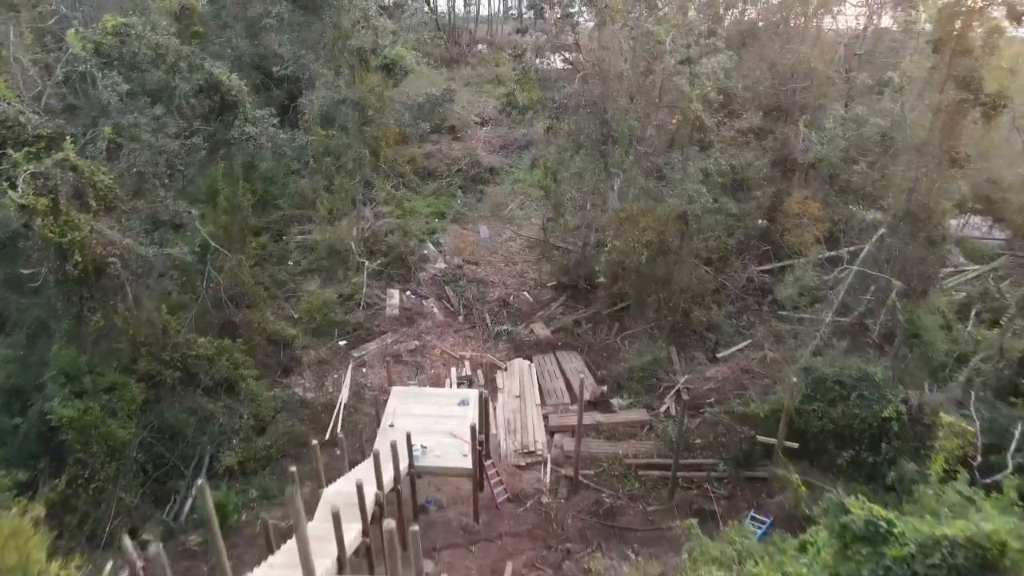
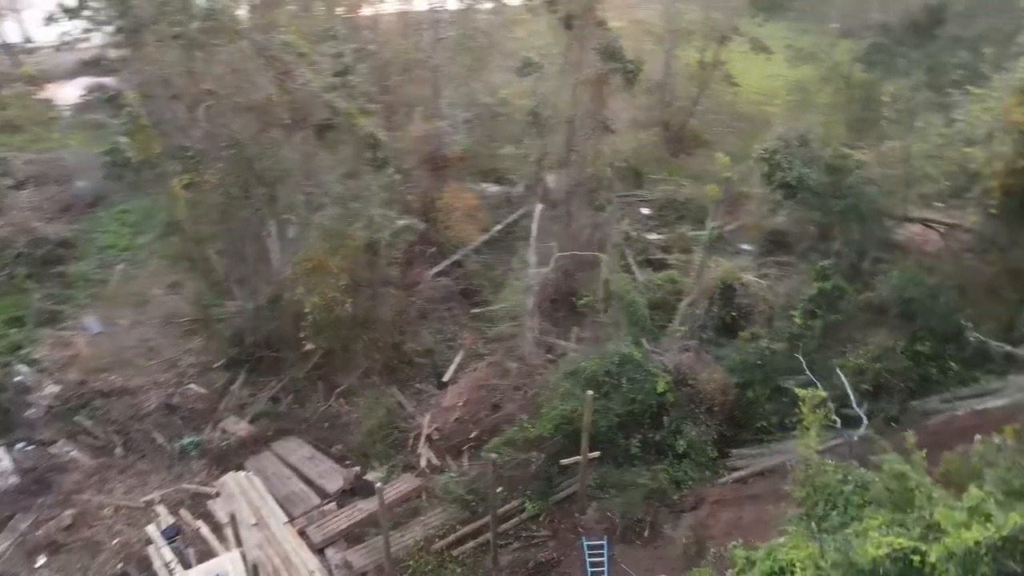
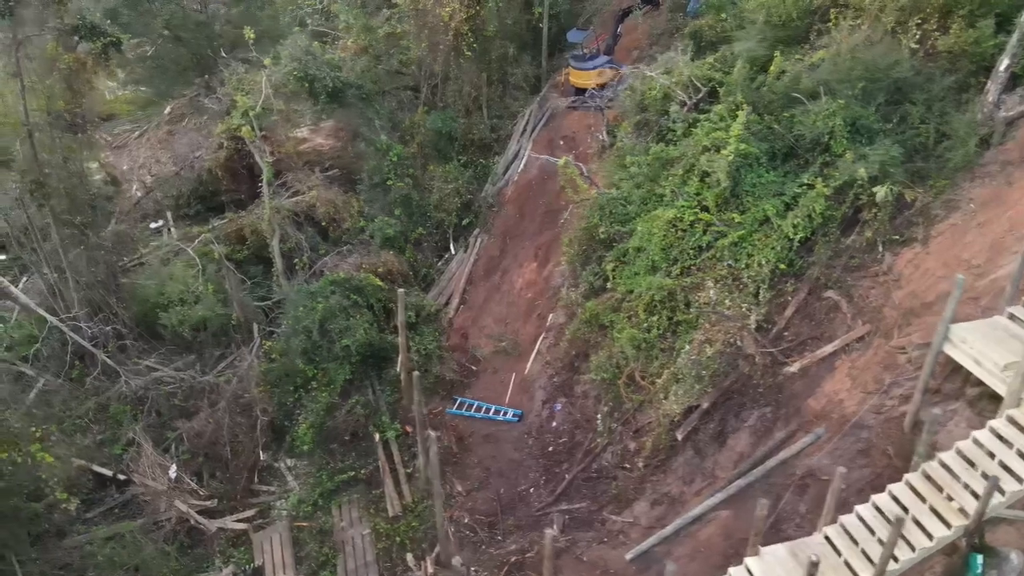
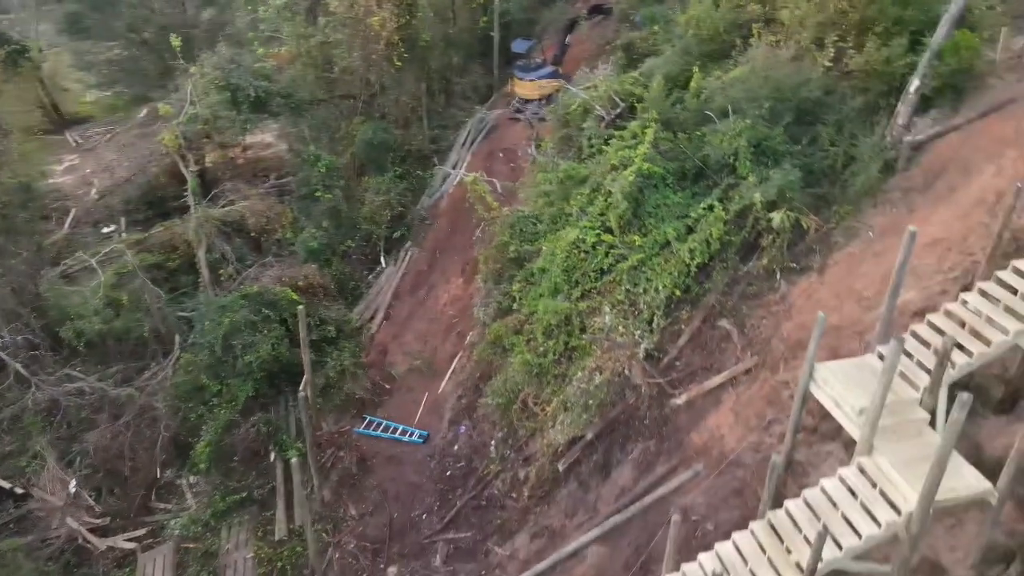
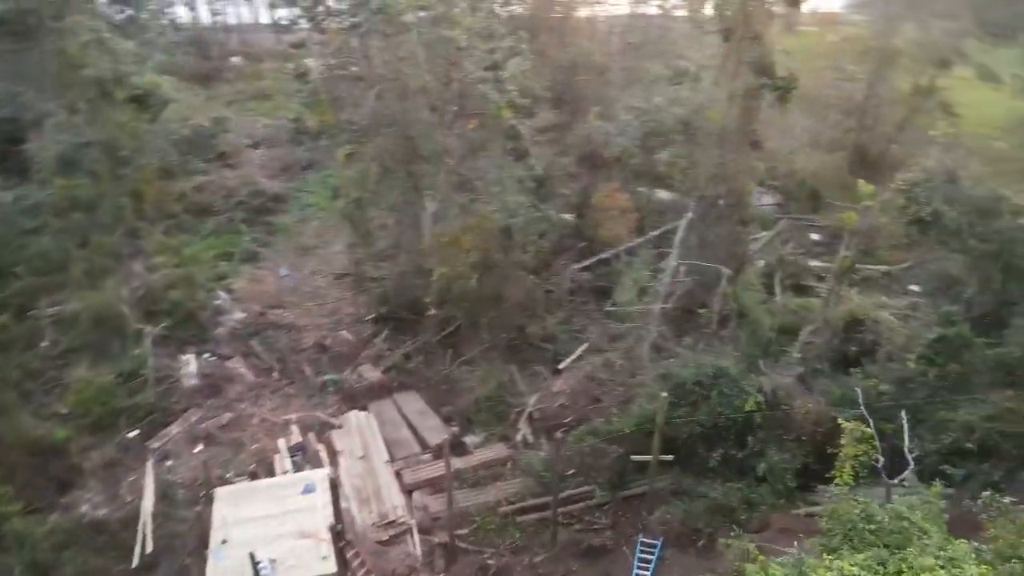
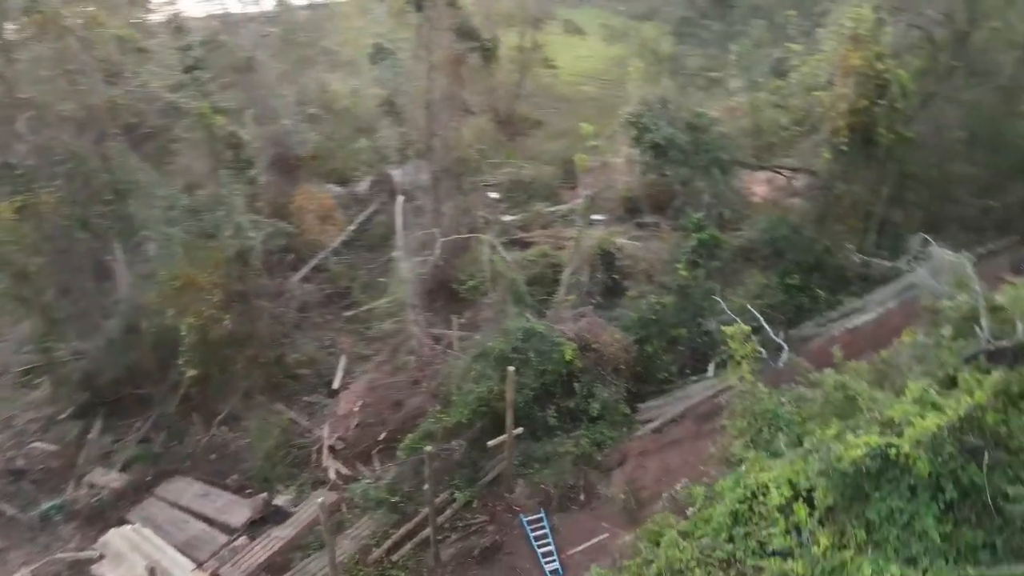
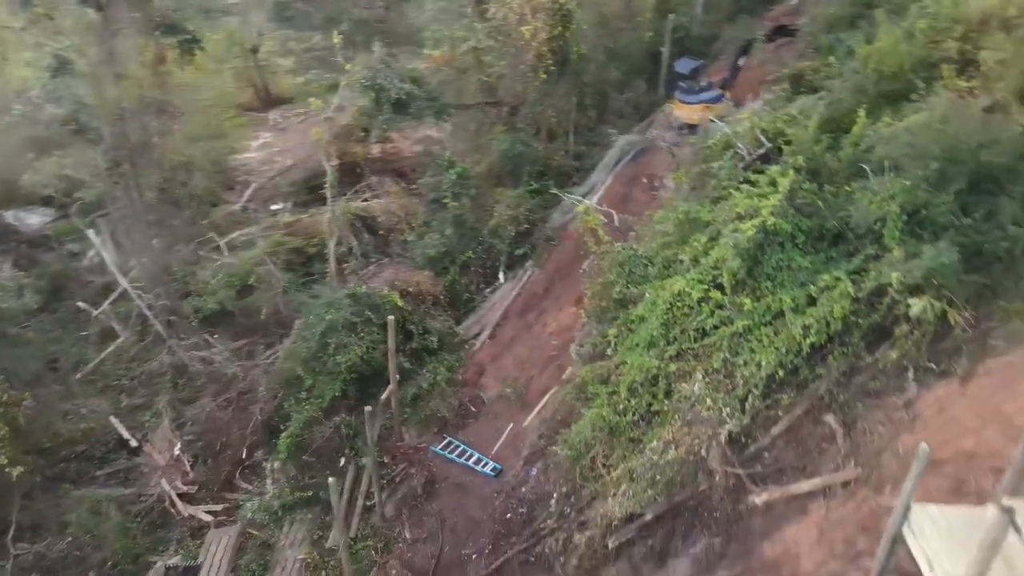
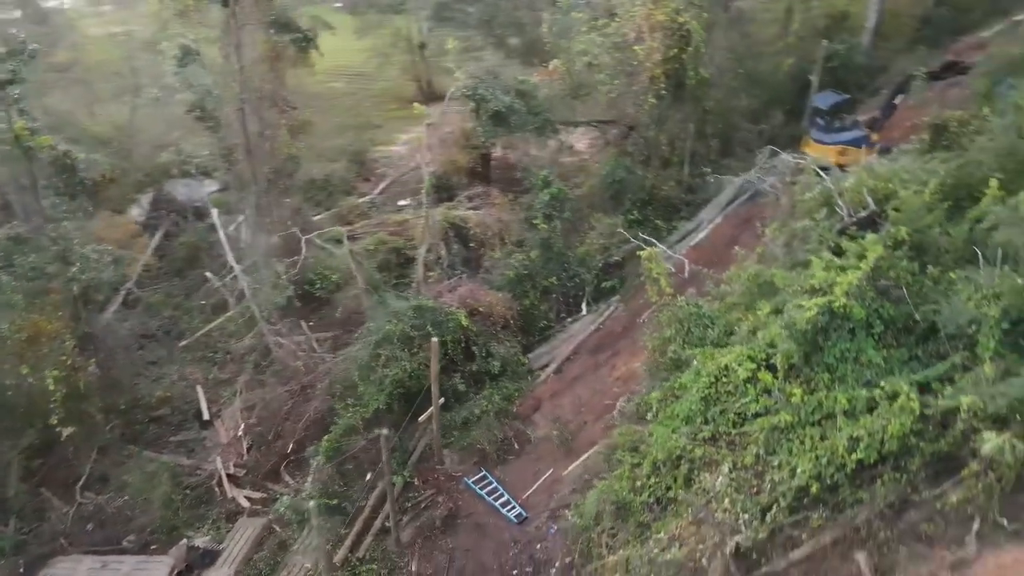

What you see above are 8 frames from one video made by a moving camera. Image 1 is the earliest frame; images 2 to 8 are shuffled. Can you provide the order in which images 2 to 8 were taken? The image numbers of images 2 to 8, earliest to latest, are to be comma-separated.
5, 2, 6, 8, 7, 4, 3
